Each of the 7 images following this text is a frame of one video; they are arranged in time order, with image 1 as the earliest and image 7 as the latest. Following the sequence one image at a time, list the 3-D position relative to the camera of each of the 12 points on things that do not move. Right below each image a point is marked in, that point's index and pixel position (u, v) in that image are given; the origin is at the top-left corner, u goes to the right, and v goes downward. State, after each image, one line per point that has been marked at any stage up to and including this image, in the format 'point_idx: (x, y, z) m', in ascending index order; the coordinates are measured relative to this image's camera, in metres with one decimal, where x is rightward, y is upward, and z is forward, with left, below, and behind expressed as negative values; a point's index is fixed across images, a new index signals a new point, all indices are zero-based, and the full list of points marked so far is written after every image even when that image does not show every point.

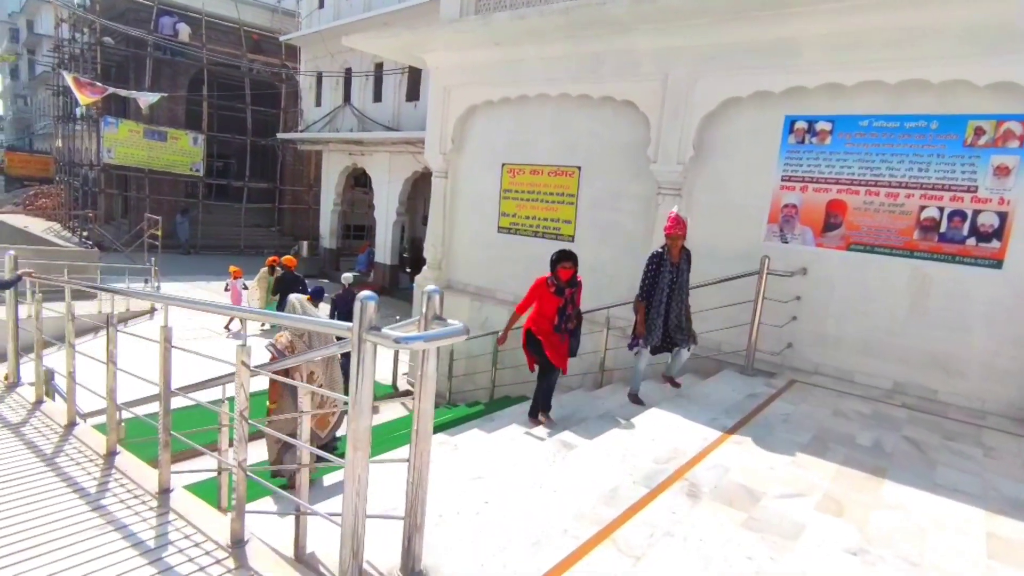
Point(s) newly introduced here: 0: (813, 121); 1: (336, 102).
0: (+2.8, +1.5, +5.3) m
1: (-5.7, +6.0, +18.6) m
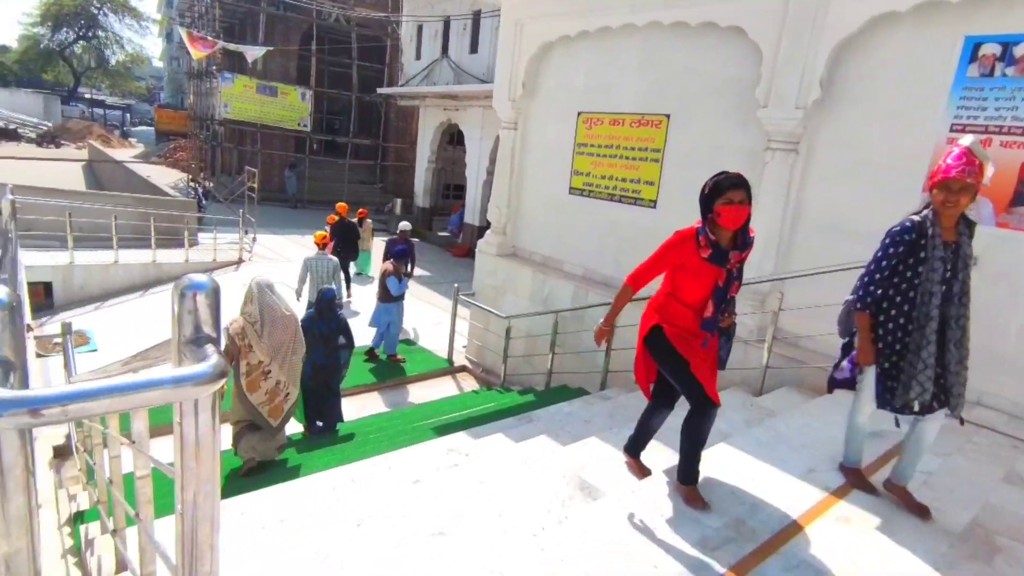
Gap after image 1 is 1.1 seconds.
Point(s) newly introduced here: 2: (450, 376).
0: (+3.1, +1.6, +3.6) m
1: (-2.4, +7.3, +18.0) m
2: (-0.8, -1.1, +7.4) m
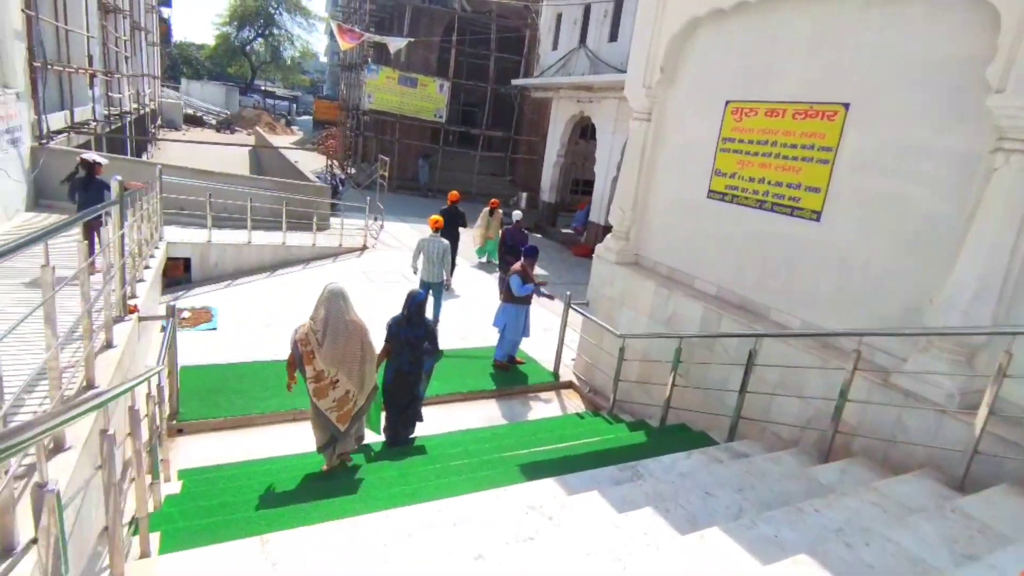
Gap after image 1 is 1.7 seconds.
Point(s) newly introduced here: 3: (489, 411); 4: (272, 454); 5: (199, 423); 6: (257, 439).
0: (+3.7, +1.2, +2.2) m
1: (+1.8, +7.3, +17.3) m
2: (+0.5, -1.2, +6.7) m
3: (-0.2, -1.3, +6.1) m
4: (-2.0, -1.4, +4.9) m
5: (-2.8, -1.2, +5.1) m
6: (-2.3, -1.3, +5.1) m
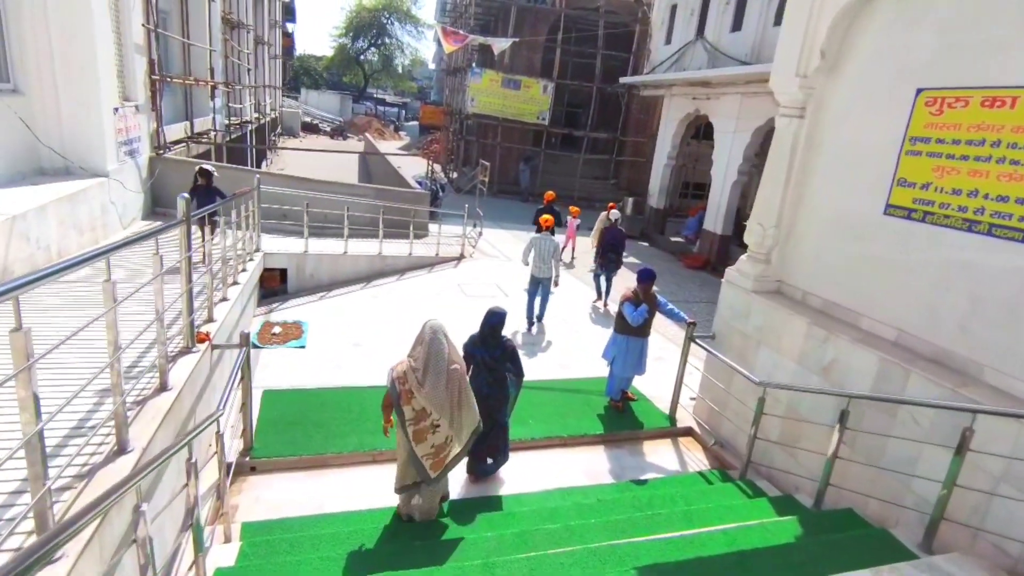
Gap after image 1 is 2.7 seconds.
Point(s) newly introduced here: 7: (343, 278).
0: (+4.0, +0.8, +0.7) m
1: (+4.8, +6.9, +15.9) m
2: (+1.6, -1.5, +5.7) m
3: (+0.7, -1.6, +5.2) m
4: (-1.2, -1.6, +4.3) m
5: (-1.9, -1.4, +4.6) m
6: (-1.4, -1.5, +4.5) m
7: (-2.8, +0.2, +9.5) m
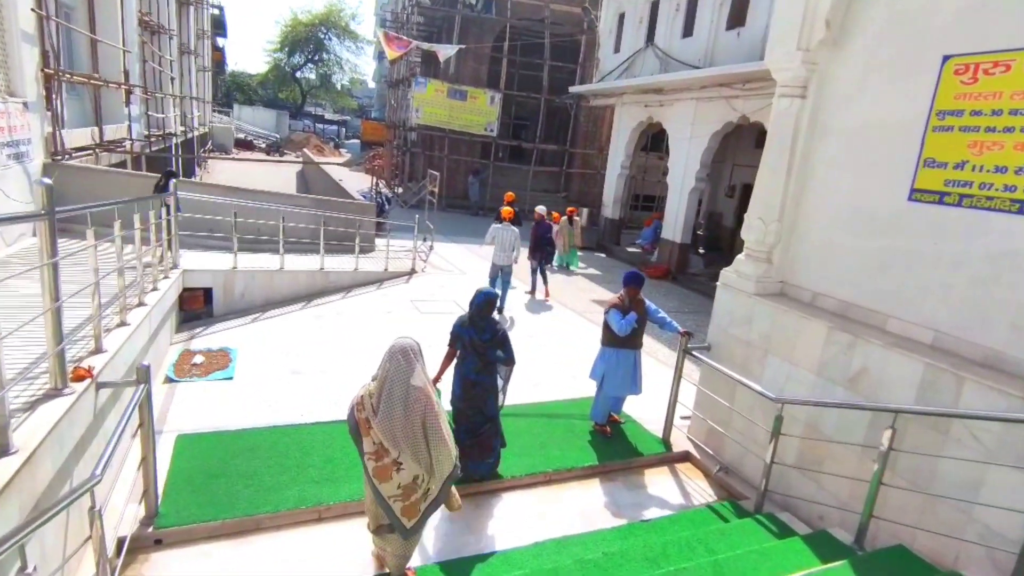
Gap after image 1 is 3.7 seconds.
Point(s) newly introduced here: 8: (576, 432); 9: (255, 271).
0: (+4.2, +1.0, +0.3) m
1: (+3.4, +6.6, +15.6) m
2: (+1.3, -1.6, +5.0) m
3: (+0.6, -1.6, +4.4) m
4: (-1.3, -1.7, +3.3) m
5: (-2.0, -1.5, +3.6) m
6: (-1.5, -1.6, +3.6) m
7: (-3.4, -0.1, +8.4) m
8: (+0.6, -1.3, +5.3) m
9: (-3.6, +0.2, +8.0) m
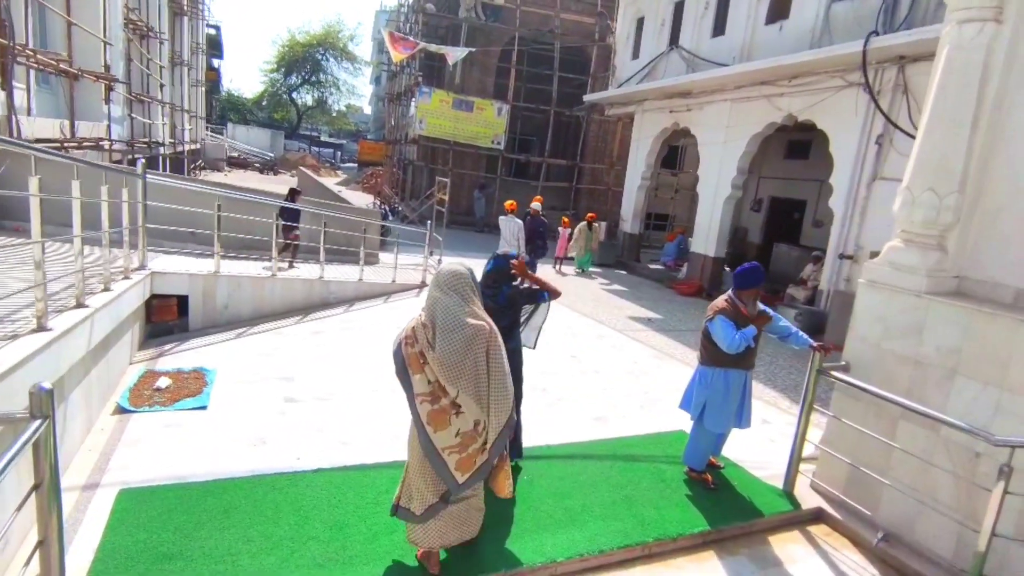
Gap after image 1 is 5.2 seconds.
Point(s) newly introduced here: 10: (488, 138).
0: (+4.7, +1.2, -0.9) m
1: (+3.8, +6.1, +14.7) m
2: (+1.8, -1.5, +3.6) m
3: (+1.0, -1.6, +3.1) m
4: (-0.8, -1.6, +1.9) m
5: (-1.5, -1.4, +2.2) m
6: (-1.0, -1.5, +2.2) m
7: (-3.0, -0.3, +7.1) m
8: (+1.1, -1.3, +3.9) m
9: (-3.2, +0.1, +6.7) m
10: (-0.8, +5.0, +19.2) m
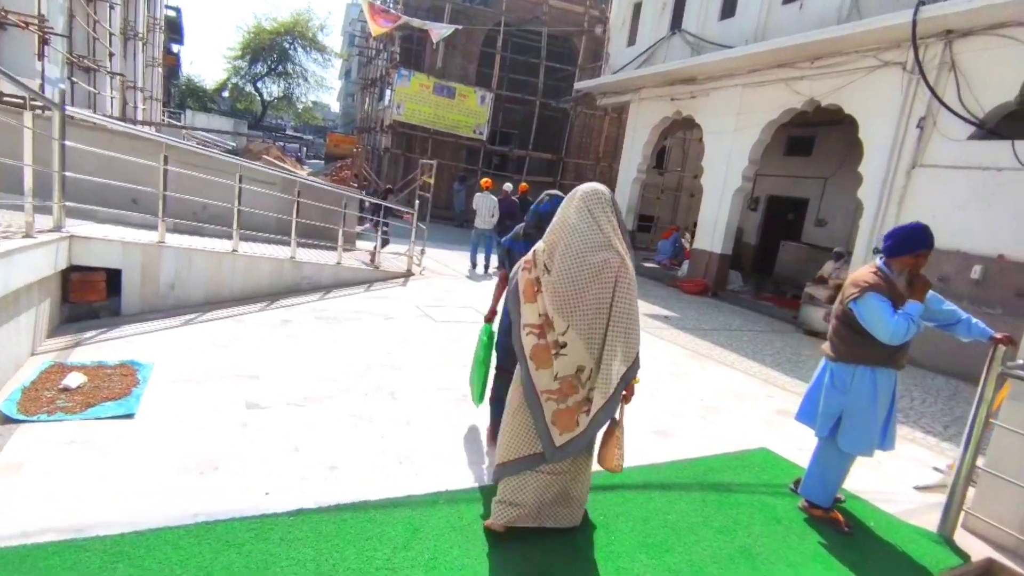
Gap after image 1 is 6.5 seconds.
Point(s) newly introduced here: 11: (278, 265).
0: (+5.4, +1.3, -1.7) m
1: (+3.5, +6.1, +13.8) m
2: (+2.1, -1.4, +2.6) m
3: (+1.4, -1.4, +2.0) m
4: (-0.4, -1.4, +0.8) m
5: (-1.1, -1.2, +1.0) m
6: (-0.6, -1.3, +1.0) m
7: (-2.8, -0.1, +5.8) m
8: (+1.3, -1.2, +2.9) m
9: (-3.0, +0.3, +5.4) m
10: (-1.3, +5.1, +18.0) m
11: (-2.5, +0.2, +6.1) m
